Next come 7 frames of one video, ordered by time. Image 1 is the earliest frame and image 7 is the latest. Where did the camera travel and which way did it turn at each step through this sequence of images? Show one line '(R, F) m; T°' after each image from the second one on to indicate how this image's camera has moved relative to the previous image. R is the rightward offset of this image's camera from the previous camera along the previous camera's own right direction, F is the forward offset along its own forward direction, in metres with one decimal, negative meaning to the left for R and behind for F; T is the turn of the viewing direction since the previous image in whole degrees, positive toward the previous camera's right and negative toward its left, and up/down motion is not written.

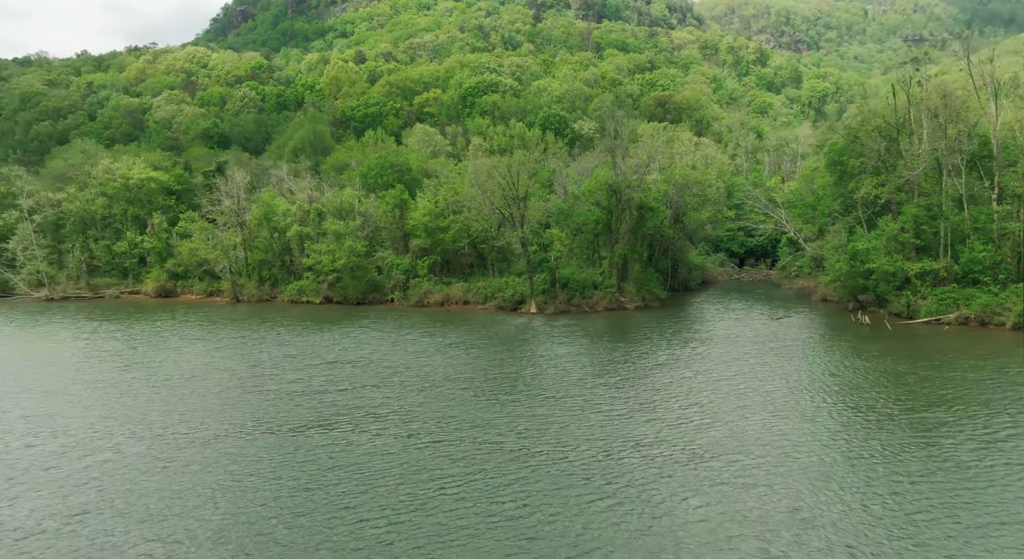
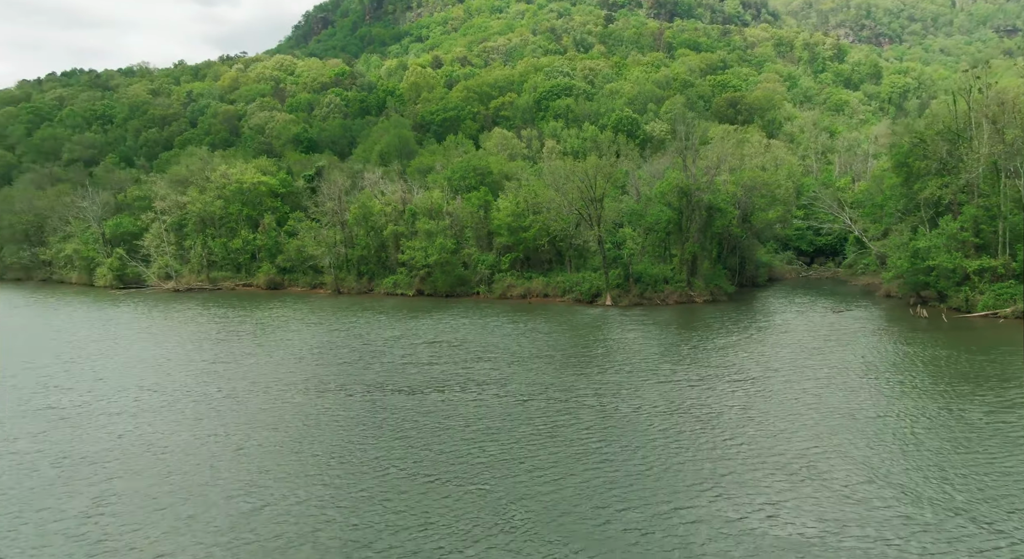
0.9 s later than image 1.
(-0.7, -5.7) m; -5°
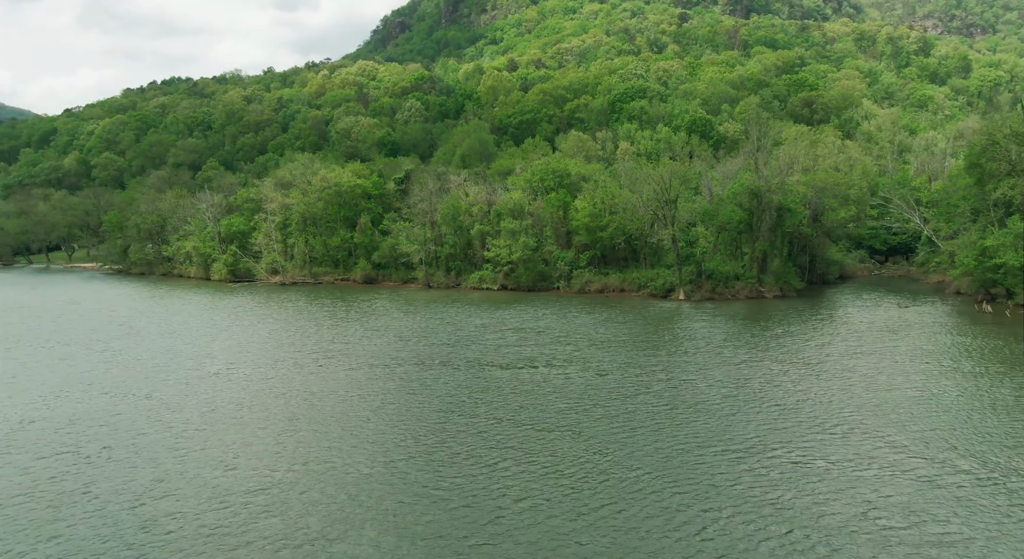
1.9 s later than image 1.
(-0.7, -5.3) m; -5°
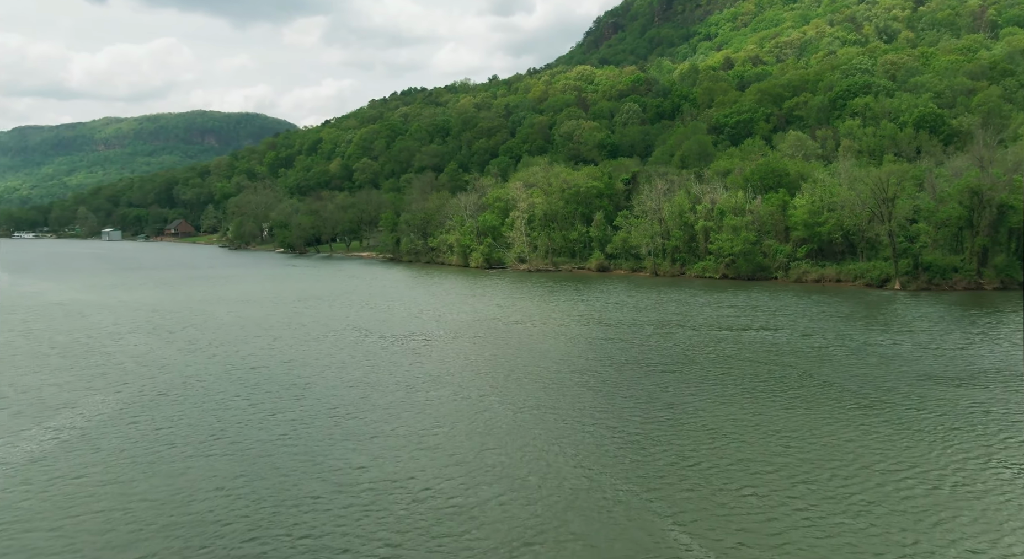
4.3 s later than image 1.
(-1.2, -11.9) m; -15°
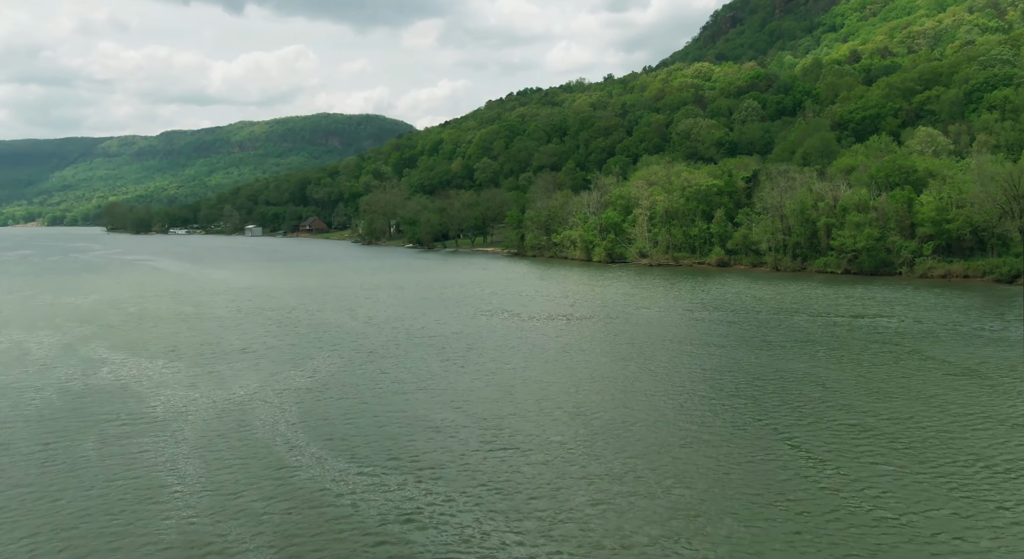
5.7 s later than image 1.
(-1.3, -5.5) m; -8°
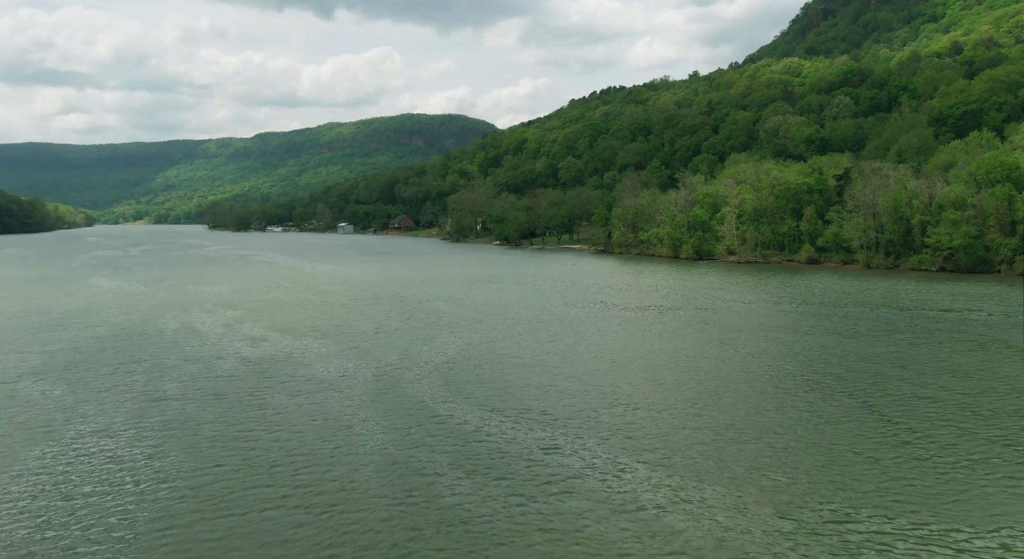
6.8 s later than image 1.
(-1.0, -3.4) m; -6°
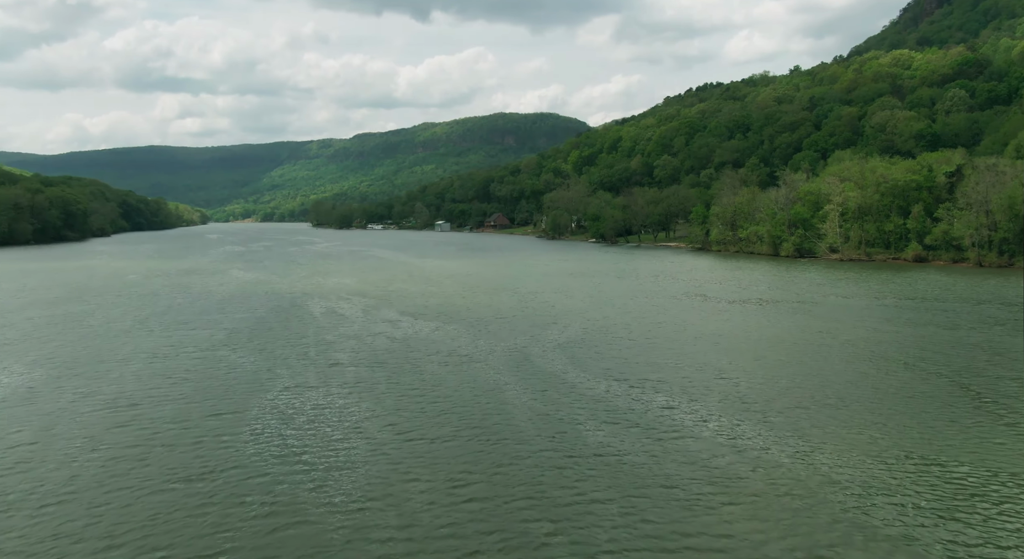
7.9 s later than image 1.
(-1.0, -3.2) m; -7°
